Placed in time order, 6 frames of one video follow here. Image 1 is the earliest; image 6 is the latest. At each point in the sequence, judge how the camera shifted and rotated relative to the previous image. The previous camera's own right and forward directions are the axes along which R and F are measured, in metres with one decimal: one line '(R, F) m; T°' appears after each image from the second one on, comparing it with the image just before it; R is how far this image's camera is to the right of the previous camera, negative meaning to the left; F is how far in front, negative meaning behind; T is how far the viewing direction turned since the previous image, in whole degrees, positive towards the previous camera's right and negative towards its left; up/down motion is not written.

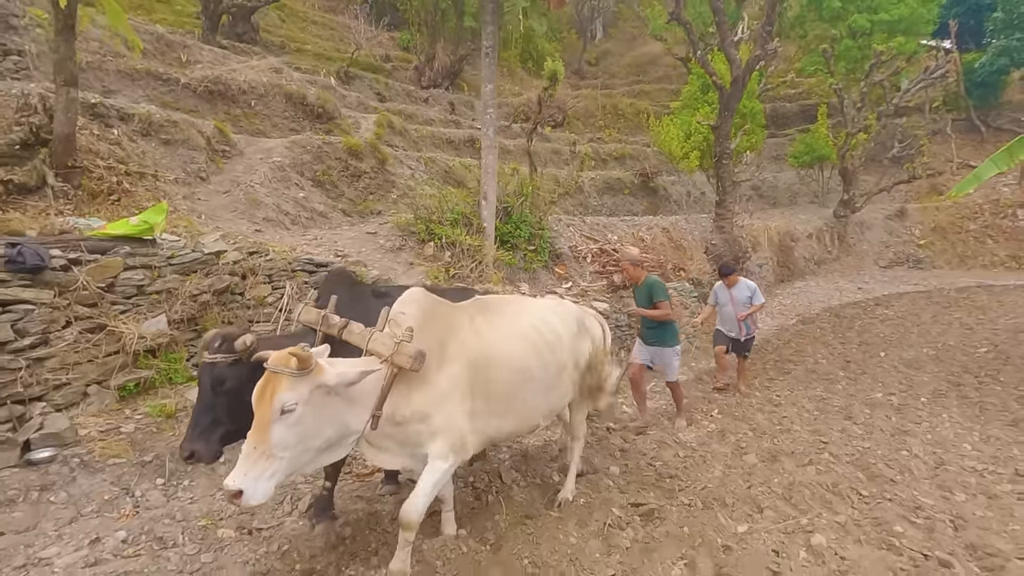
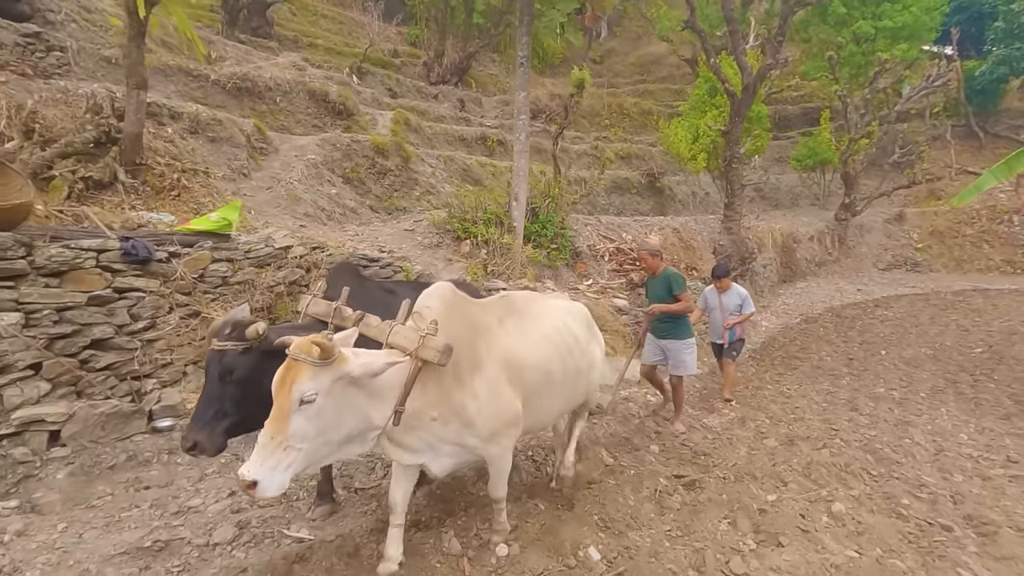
(-0.5, -0.5) m; 0°
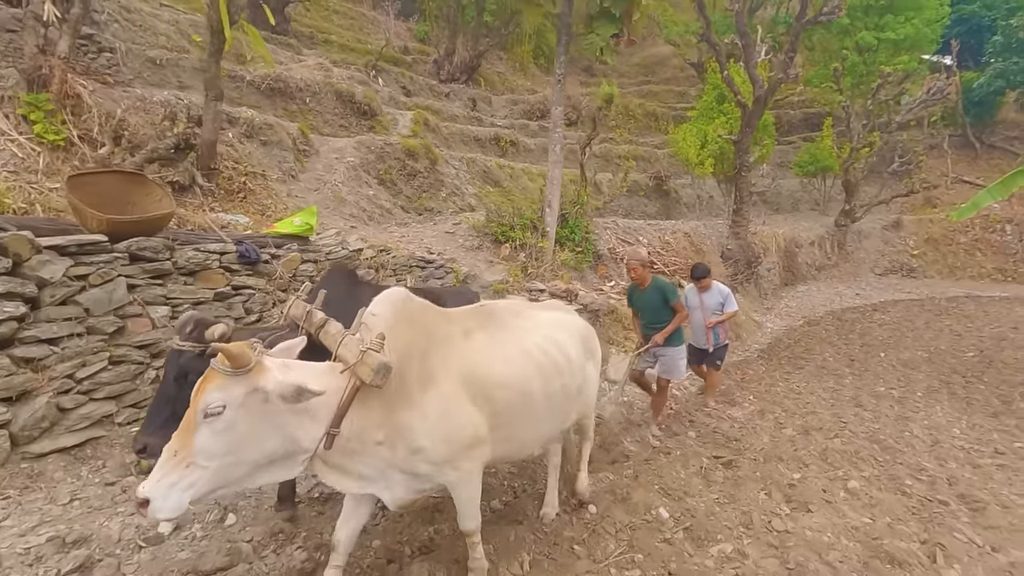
(-0.6, -0.7) m; +1°
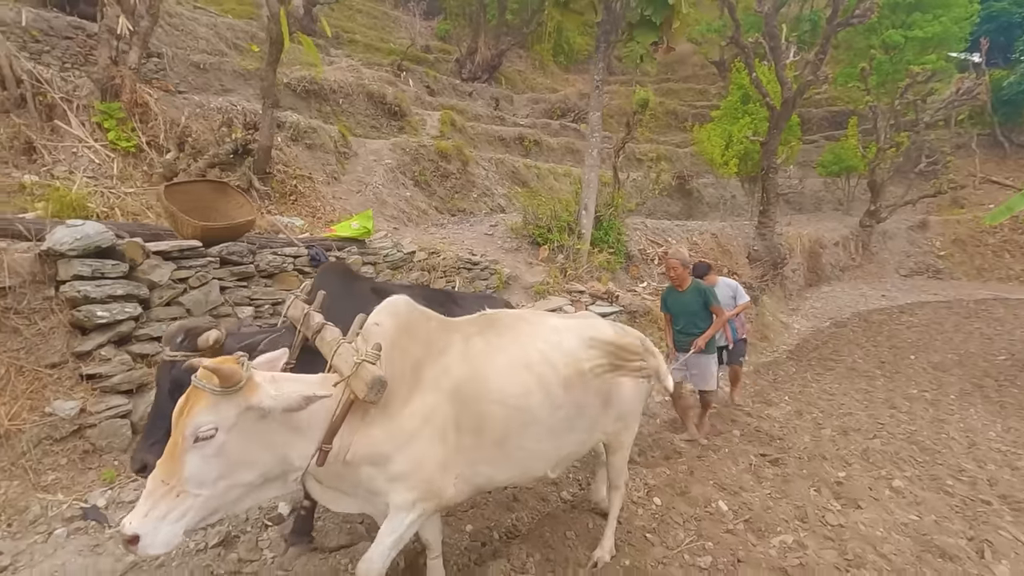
(-0.4, -0.3) m; -1°
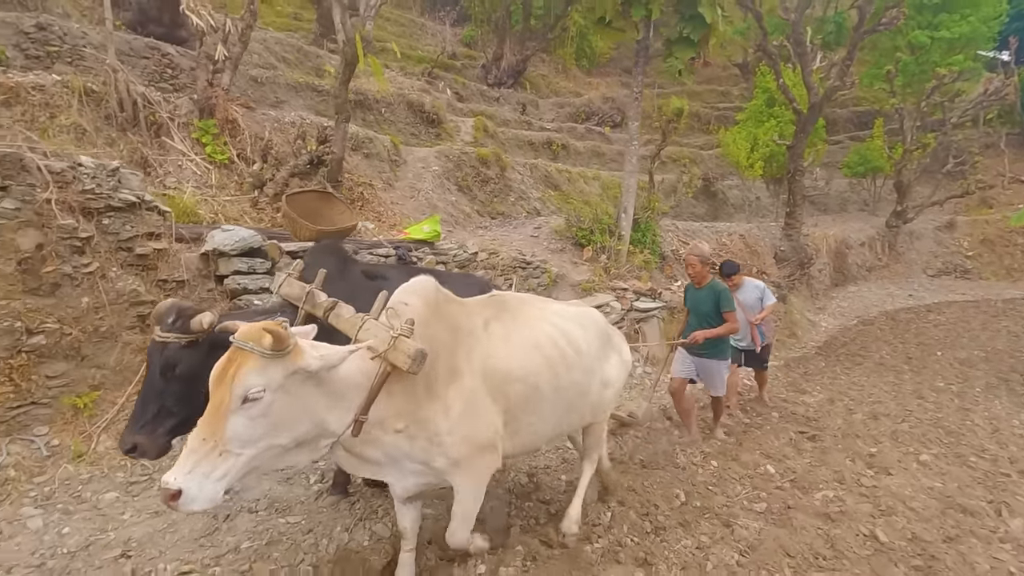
(-0.5, -0.7) m; -2°
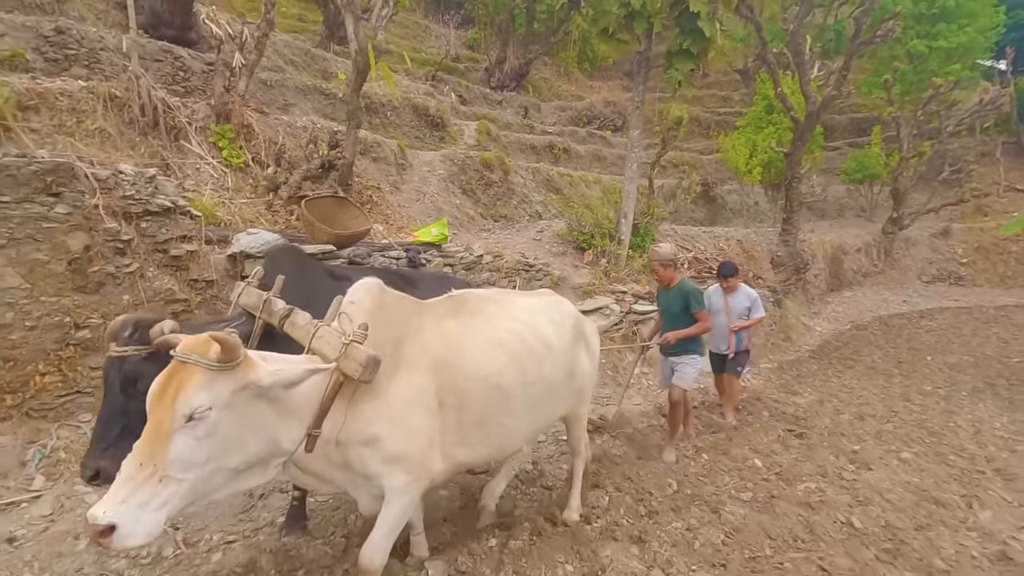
(-0.1, -0.3) m; 0°
